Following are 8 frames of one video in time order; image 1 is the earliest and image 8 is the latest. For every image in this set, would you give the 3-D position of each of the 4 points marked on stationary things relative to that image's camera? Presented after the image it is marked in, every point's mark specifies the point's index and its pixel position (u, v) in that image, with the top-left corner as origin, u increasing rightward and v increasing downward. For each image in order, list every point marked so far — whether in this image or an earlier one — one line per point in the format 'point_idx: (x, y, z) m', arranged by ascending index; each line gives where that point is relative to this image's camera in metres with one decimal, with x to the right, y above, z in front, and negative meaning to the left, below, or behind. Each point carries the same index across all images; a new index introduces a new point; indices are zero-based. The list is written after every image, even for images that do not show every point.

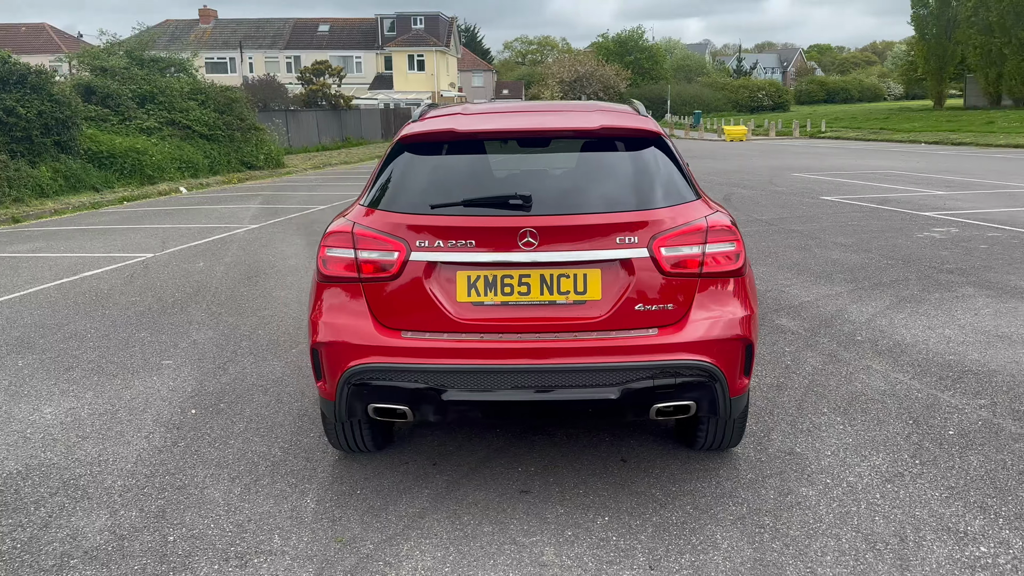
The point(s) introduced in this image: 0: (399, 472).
0: (-0.5, -0.7, +3.4) m
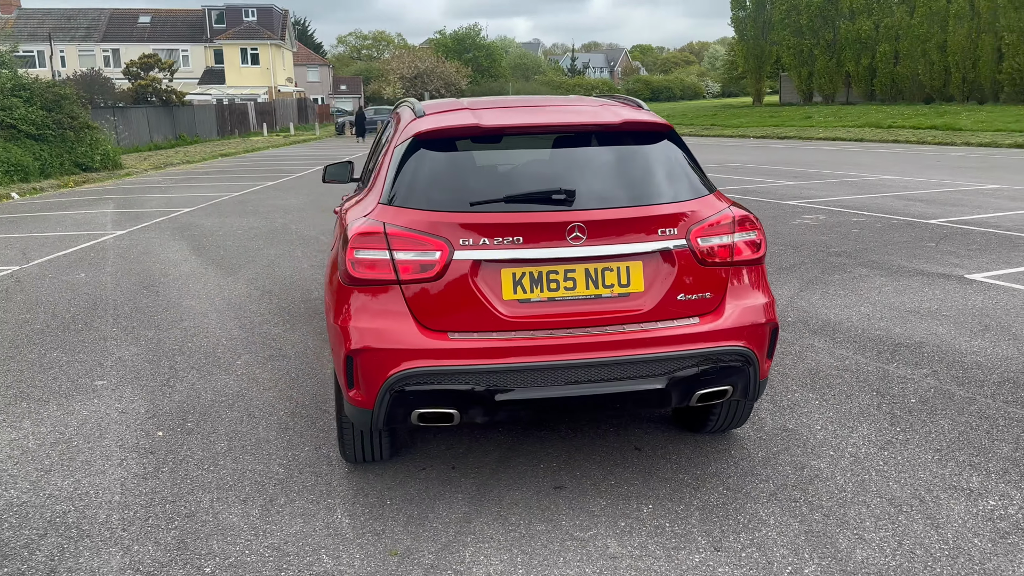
0: (-0.4, -0.7, +3.3) m
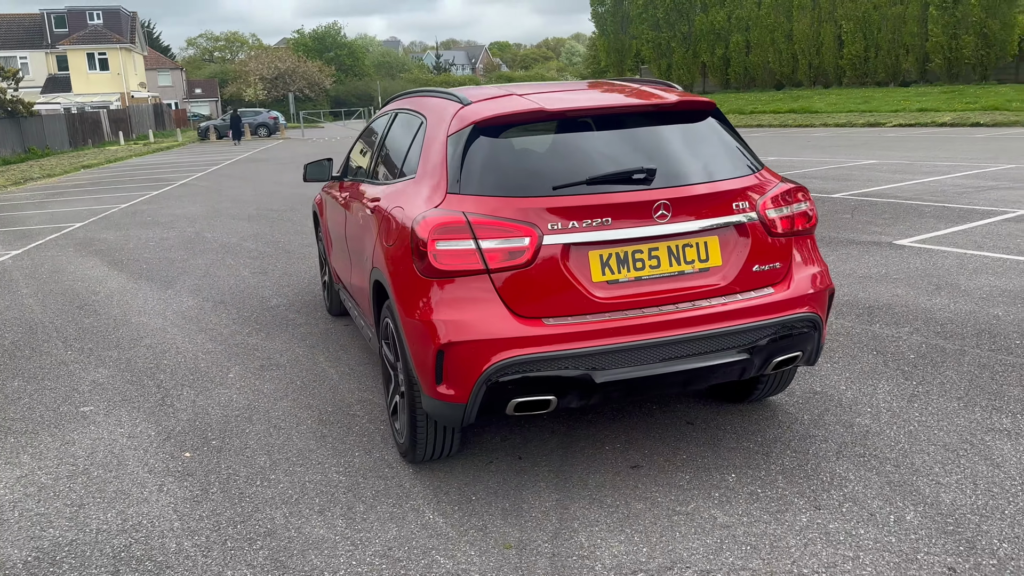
0: (-0.1, -0.7, +3.2) m
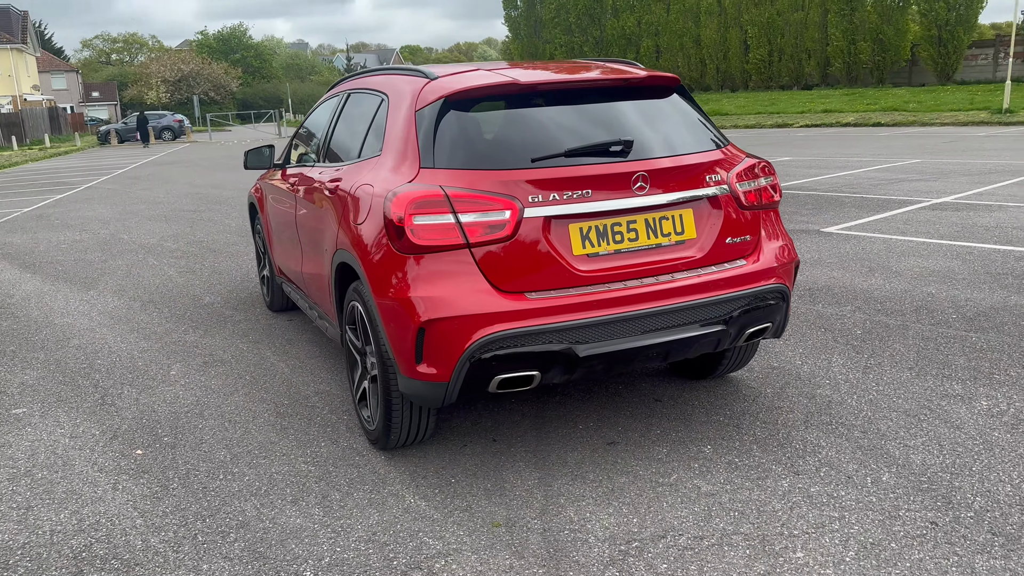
0: (-0.2, -0.6, +3.2) m
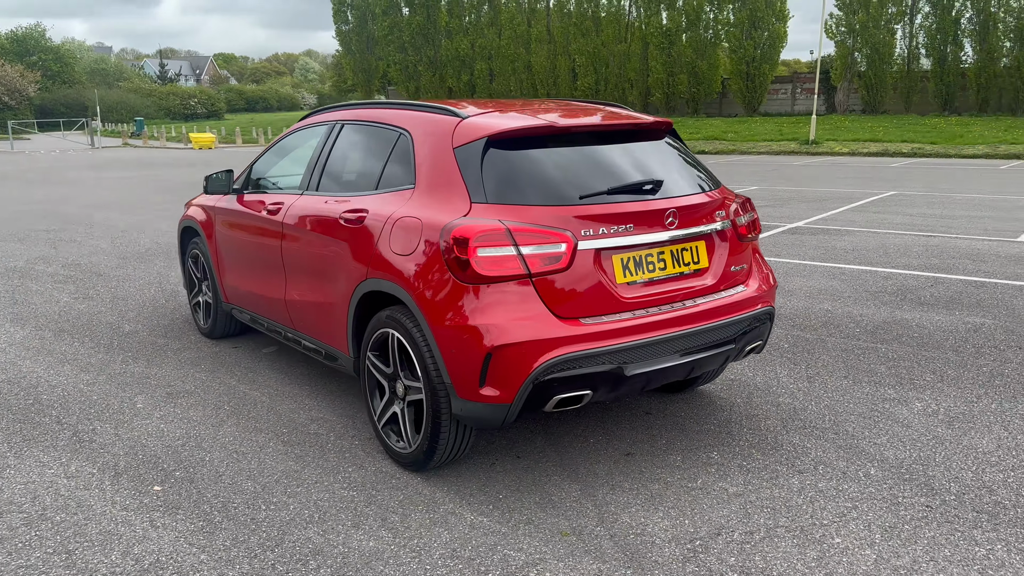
0: (0.0, -0.7, +3.4) m
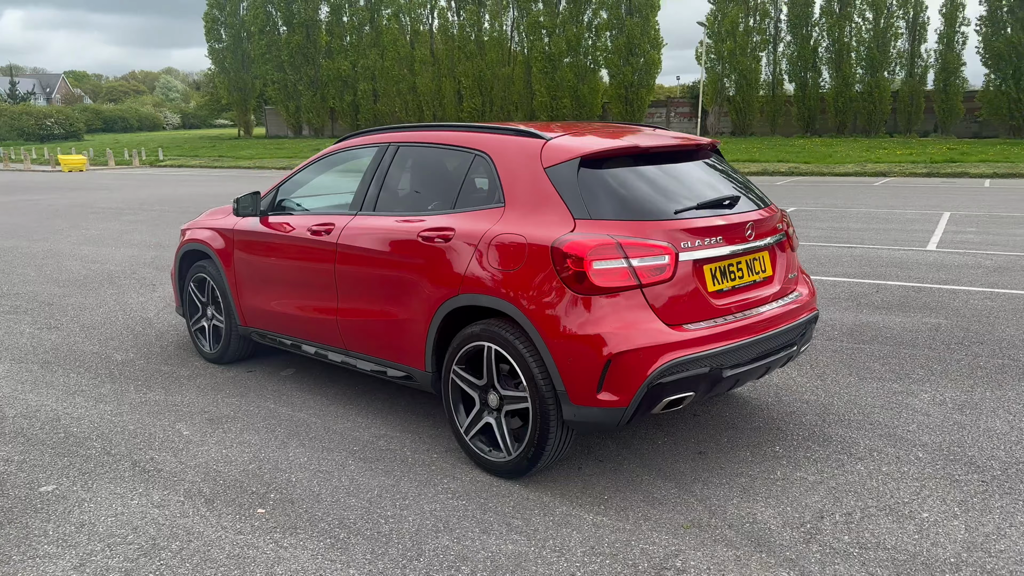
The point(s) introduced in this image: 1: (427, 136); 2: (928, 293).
0: (+0.3, -0.8, +3.5) m
1: (-0.4, +0.7, +4.1) m
2: (+3.5, 0.0, +7.2) m
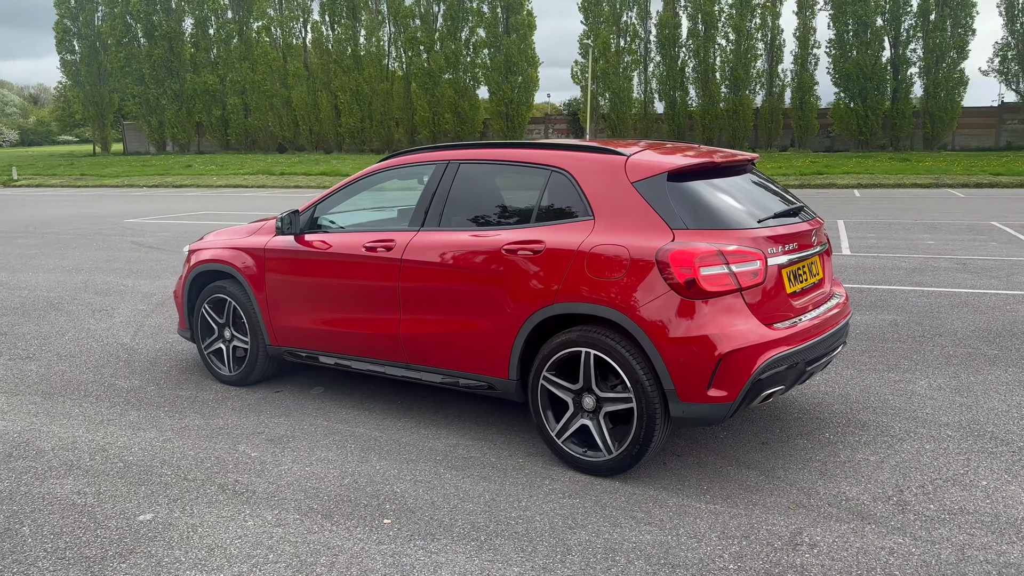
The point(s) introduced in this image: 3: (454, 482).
0: (+0.8, -0.8, +3.8) m
1: (-0.1, +0.7, +4.3) m
2: (+3.3, 0.0, +7.9) m
3: (-0.3, -0.9, +3.7) m
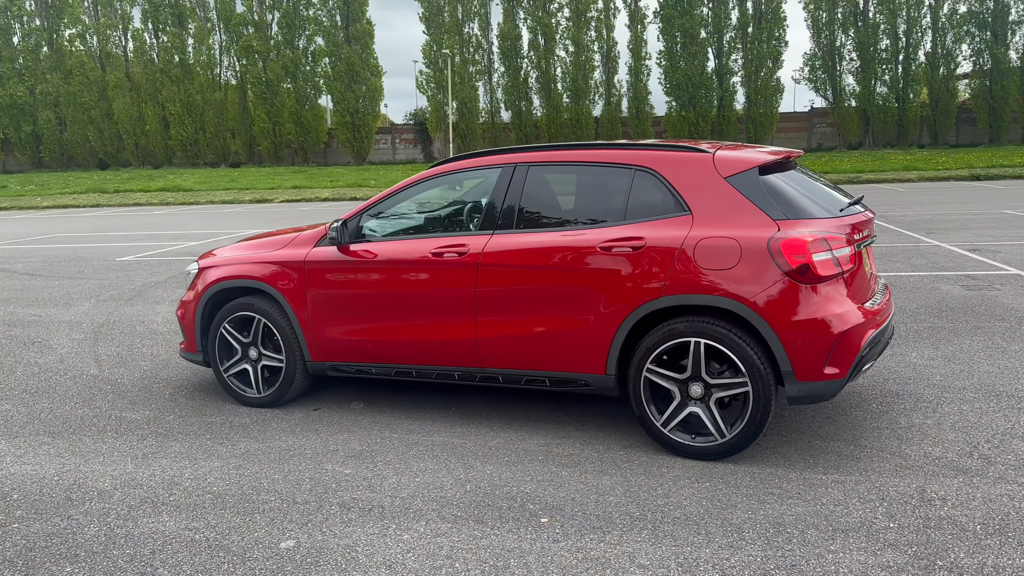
0: (+1.3, -0.8, +4.0) m
1: (+0.2, +0.7, +4.3) m
2: (+3.0, +0.1, +8.5) m
3: (+0.3, -0.9, +3.7) m
